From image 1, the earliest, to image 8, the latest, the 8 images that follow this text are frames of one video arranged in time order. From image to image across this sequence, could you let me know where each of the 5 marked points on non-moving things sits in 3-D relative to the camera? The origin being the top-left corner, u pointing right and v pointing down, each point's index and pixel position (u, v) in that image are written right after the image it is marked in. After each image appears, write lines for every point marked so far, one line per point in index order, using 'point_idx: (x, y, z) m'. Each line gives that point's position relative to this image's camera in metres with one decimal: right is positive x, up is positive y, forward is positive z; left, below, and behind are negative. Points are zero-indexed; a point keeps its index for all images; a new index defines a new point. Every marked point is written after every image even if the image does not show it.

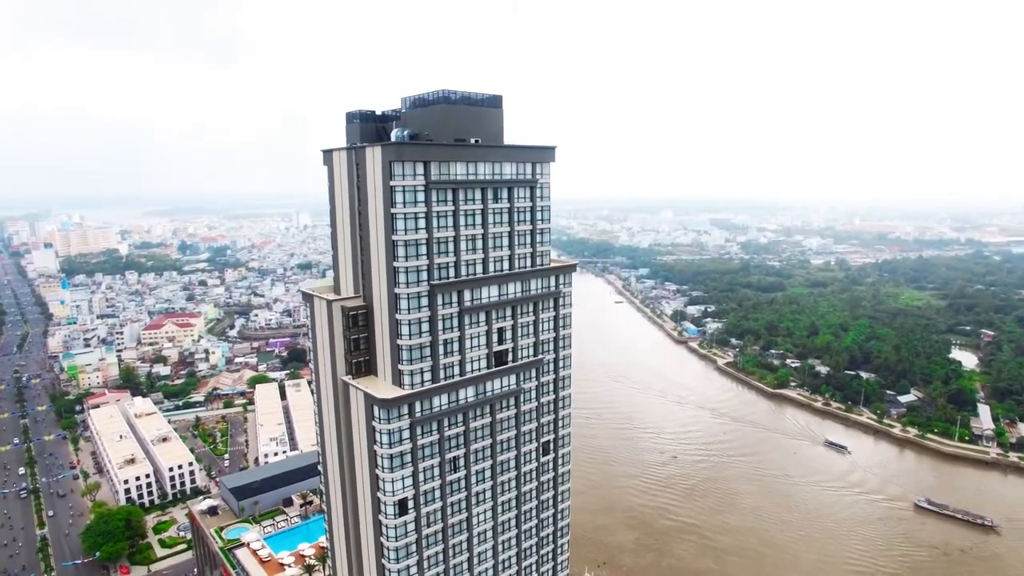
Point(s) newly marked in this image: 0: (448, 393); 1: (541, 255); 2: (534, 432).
0: (-1.6, -2.5, +15.0) m
1: (+0.7, +0.8, +16.4) m
2: (+0.6, -4.0, +17.0) m
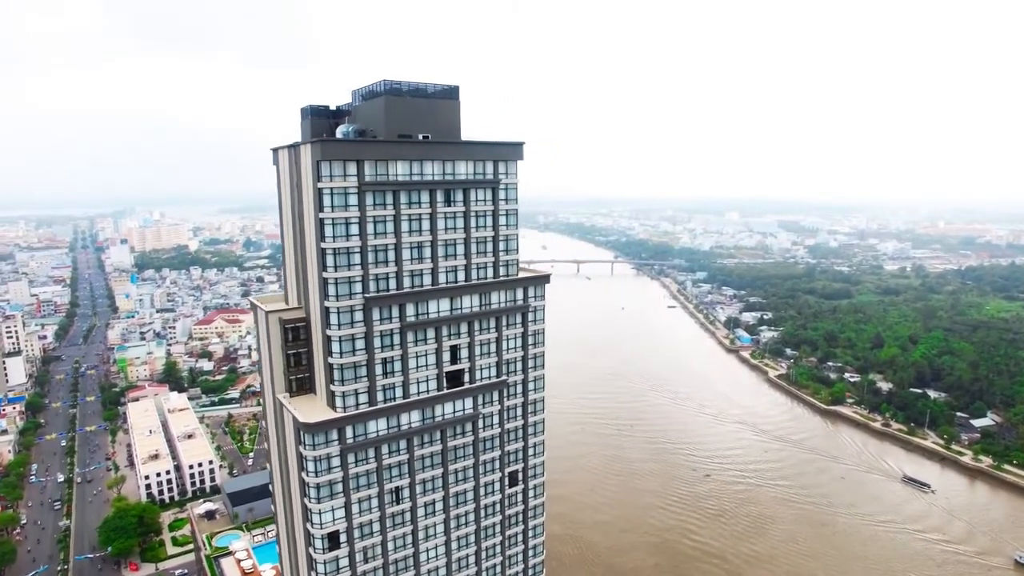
0: (-2.7, -2.8, +13.5) m
1: (-0.2, +0.5, +14.6) m
2: (-0.4, -4.3, +15.3) m
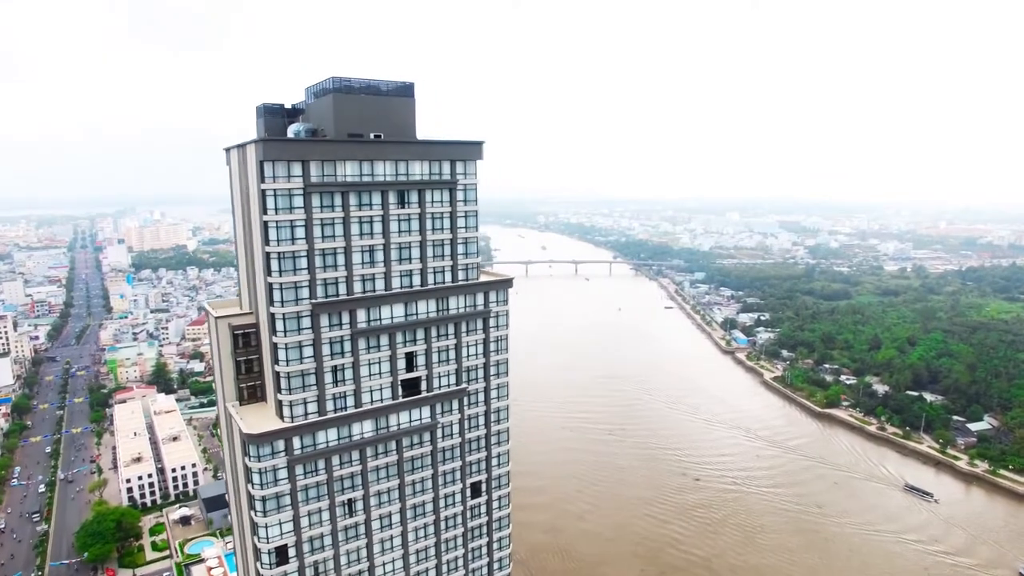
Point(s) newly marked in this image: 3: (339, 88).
0: (-3.7, -2.9, +13.0) m
1: (-1.1, +0.4, +14.1) m
2: (-1.3, -4.4, +14.8) m
3: (-3.7, +4.2, +12.8) m
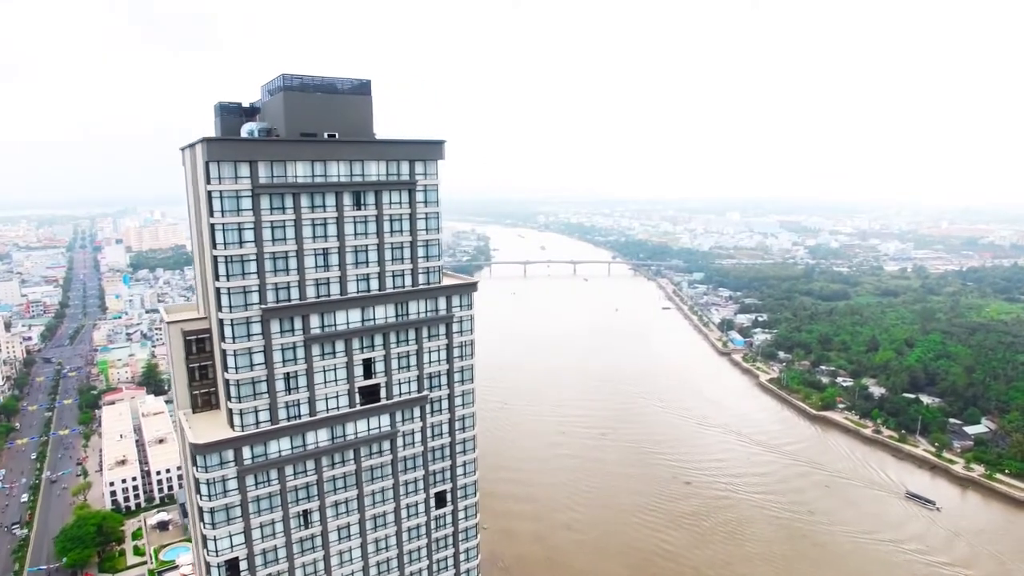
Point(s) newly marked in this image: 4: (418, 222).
0: (-4.5, -3.0, +12.6) m
1: (-2.0, +0.3, +13.7) m
2: (-2.1, -4.5, +14.4) m
3: (-4.5, +4.1, +12.4) m
4: (-2.1, +1.4, +13.5) m
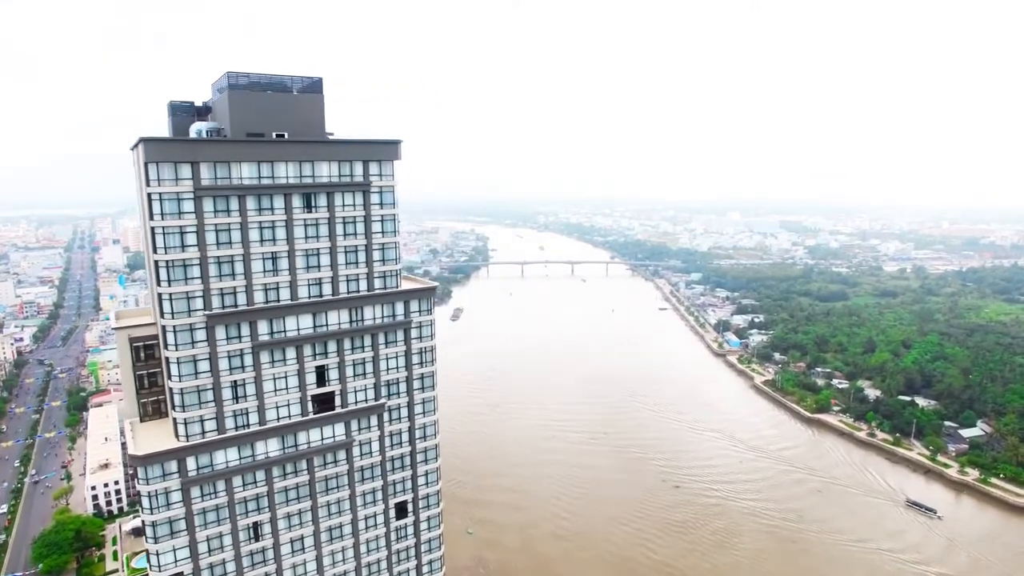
0: (-5.4, -3.1, +12.1) m
1: (-2.8, +0.2, +13.3) m
2: (-3.0, -4.6, +14.0) m
3: (-5.4, +4.0, +12.0) m
4: (-2.9, +1.3, +13.1) m
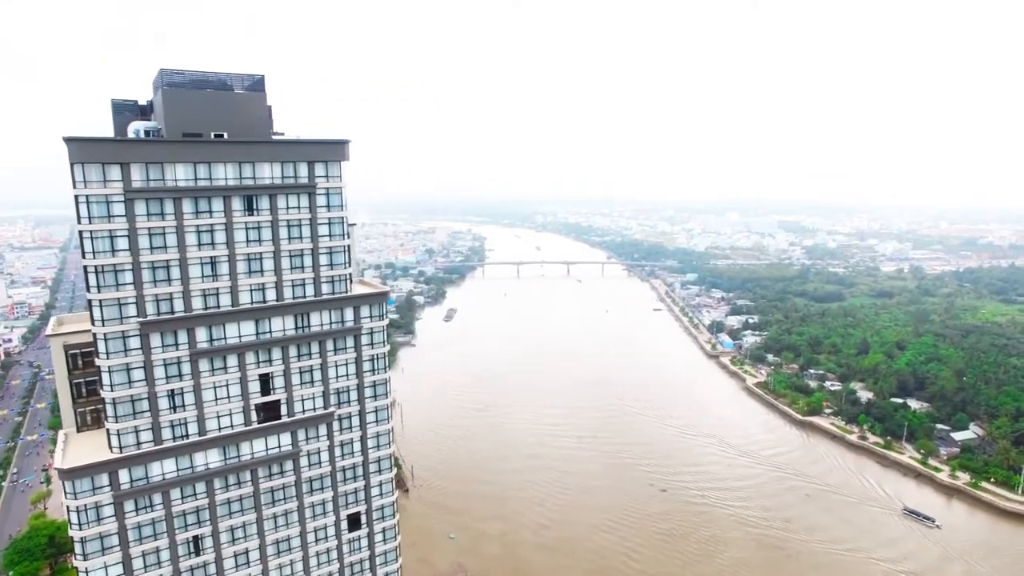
0: (-6.3, -3.2, +11.7) m
1: (-3.8, +0.1, +12.8) m
2: (-4.0, -4.7, +13.5) m
3: (-6.3, +3.9, +11.5) m
4: (-3.9, +1.2, +12.6) m
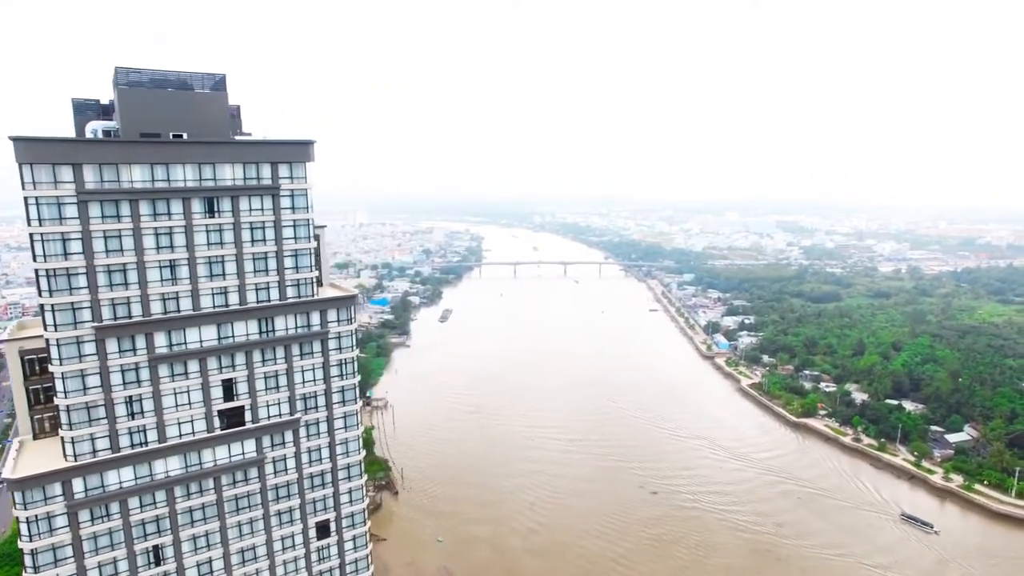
0: (-7.0, -3.3, +11.4) m
1: (-4.4, 0.0, +12.5) m
2: (-4.6, -4.8, +13.2) m
3: (-7.0, +3.8, +11.3) m
4: (-4.5, +1.2, +12.3) m
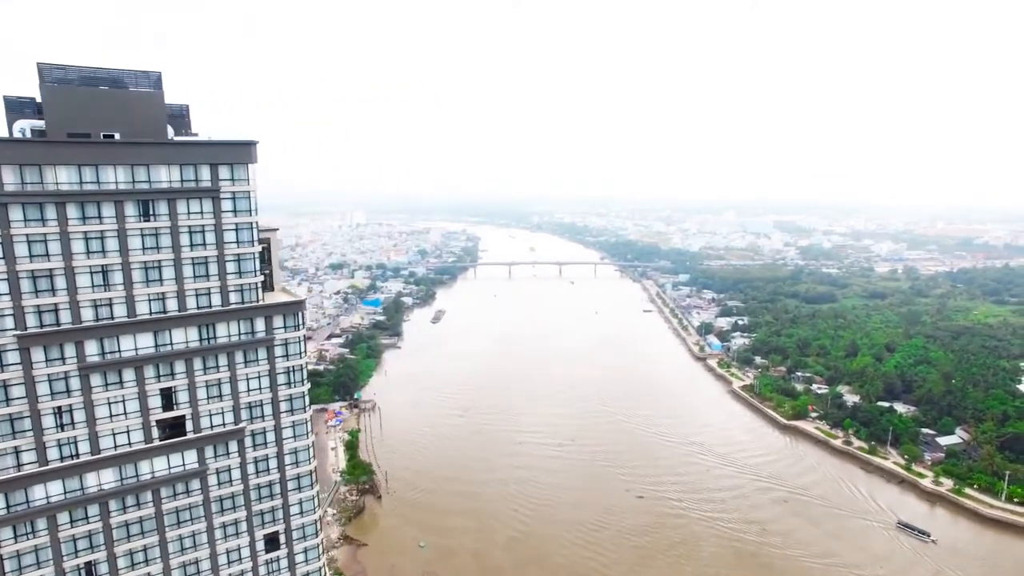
0: (-7.9, -3.4, +11.0) m
1: (-5.4, -0.1, +12.1) m
2: (-5.5, -4.9, +12.8) m
3: (-7.9, +3.7, +10.8) m
4: (-5.5, +1.1, +11.9) m
